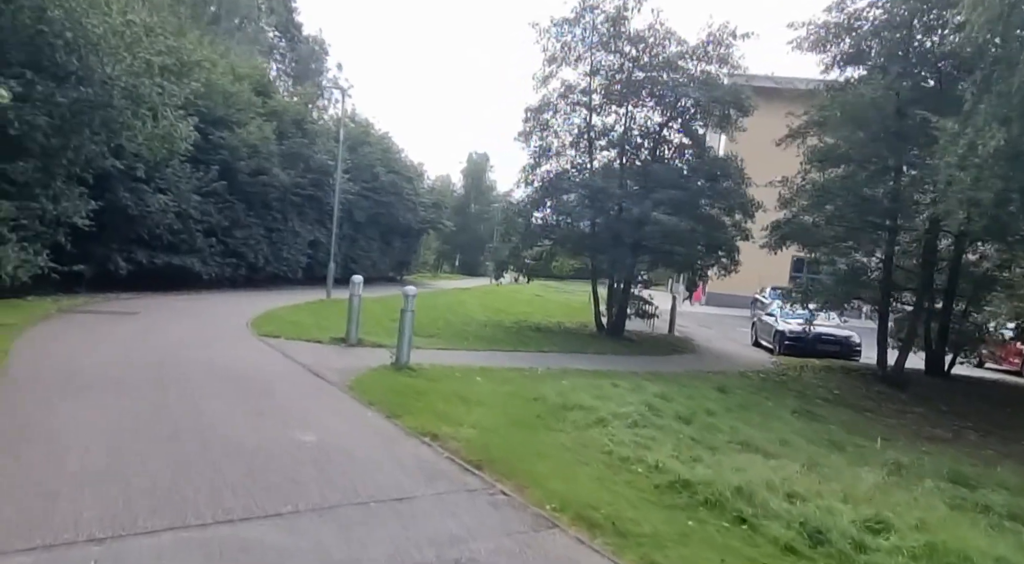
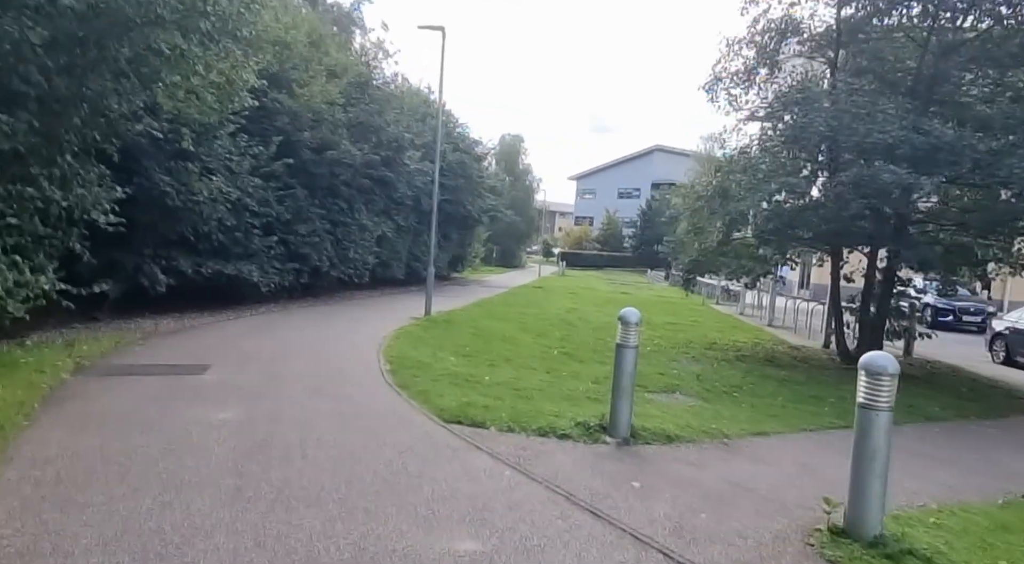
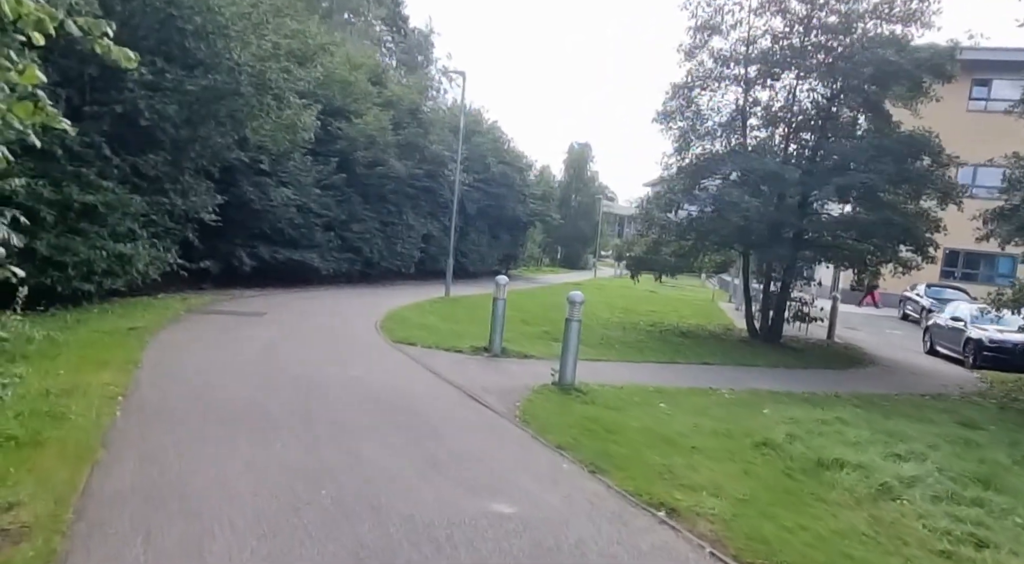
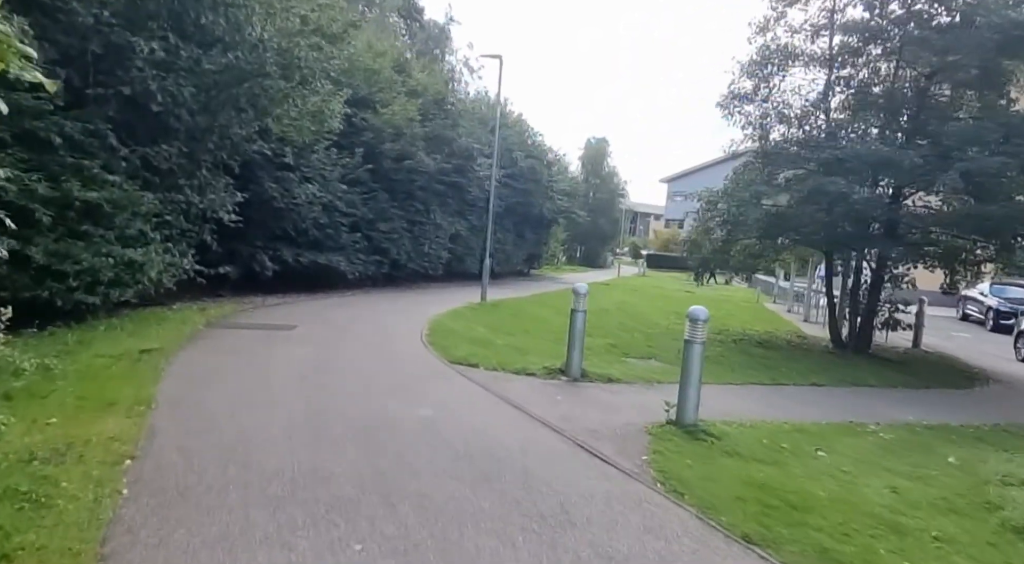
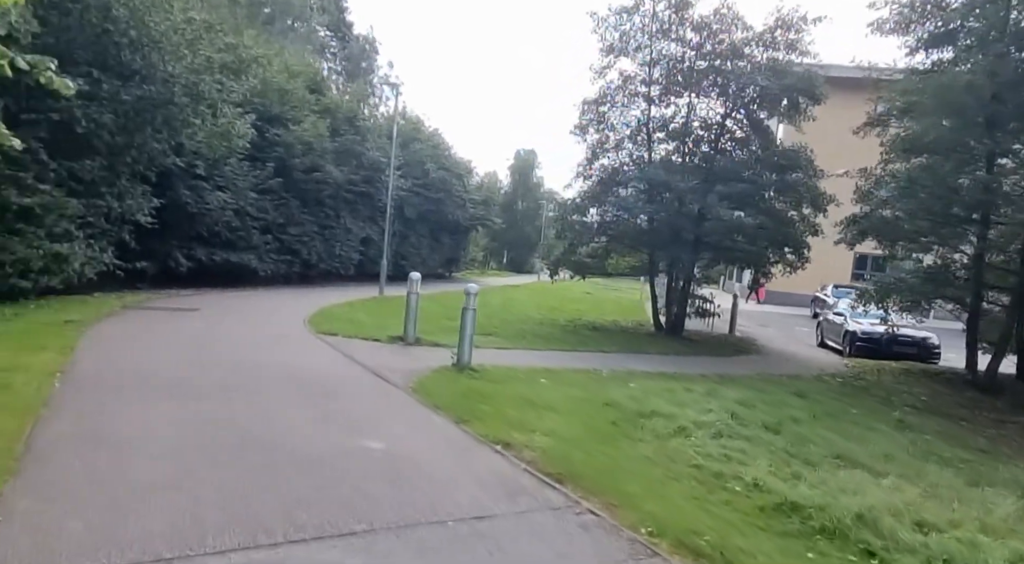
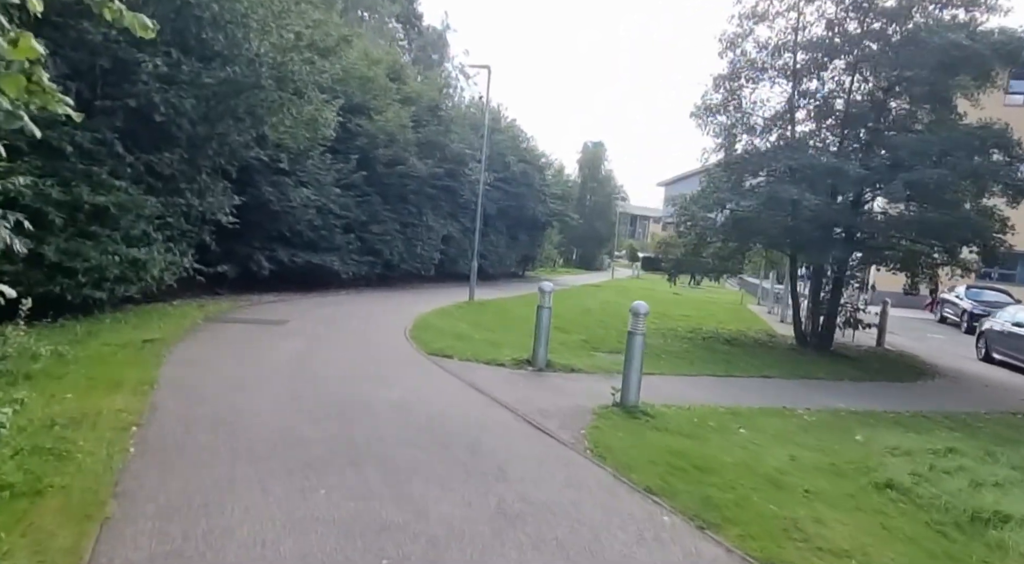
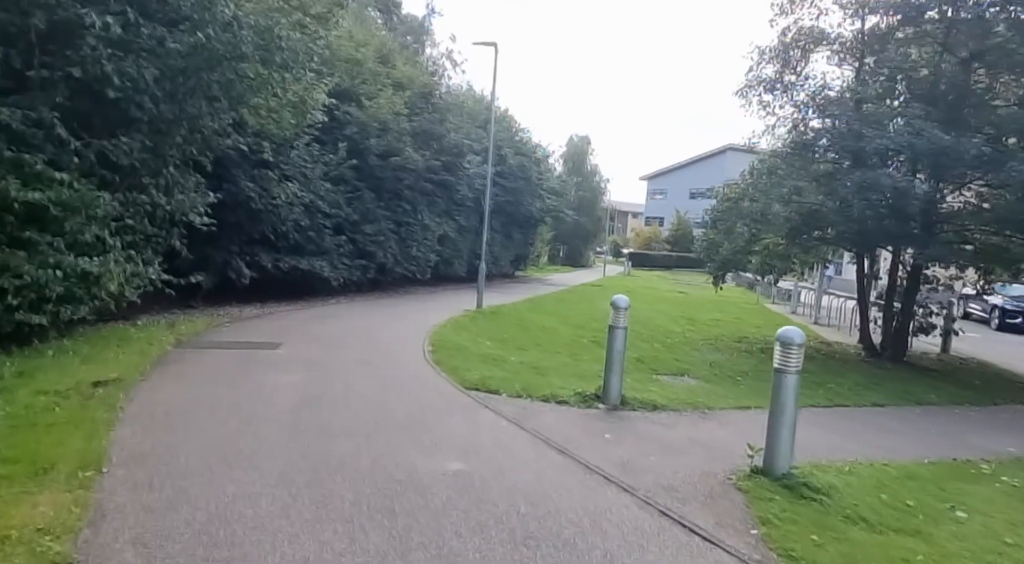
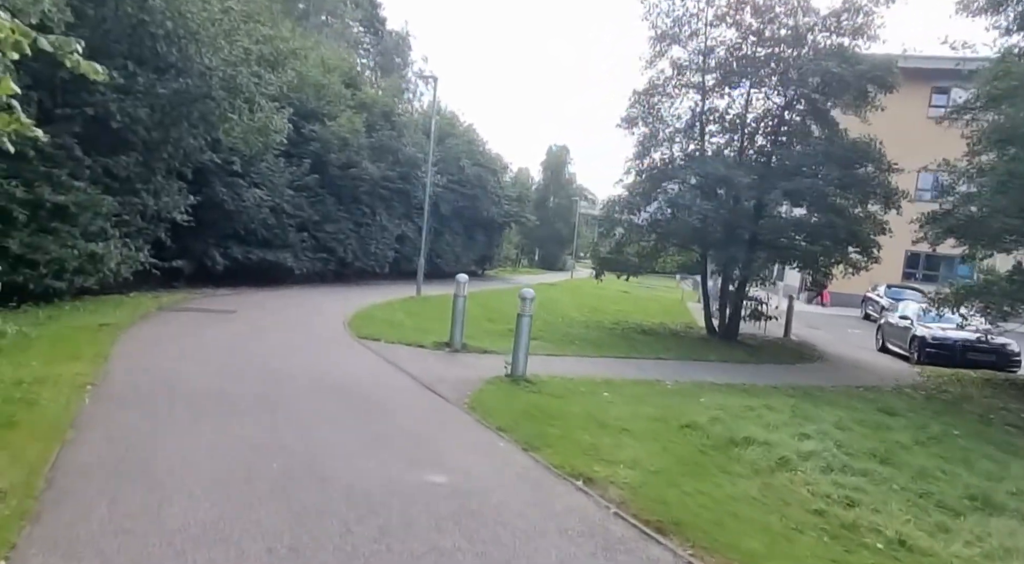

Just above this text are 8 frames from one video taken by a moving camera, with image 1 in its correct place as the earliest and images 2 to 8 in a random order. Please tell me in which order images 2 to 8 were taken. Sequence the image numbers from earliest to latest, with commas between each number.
5, 8, 3, 6, 4, 7, 2
